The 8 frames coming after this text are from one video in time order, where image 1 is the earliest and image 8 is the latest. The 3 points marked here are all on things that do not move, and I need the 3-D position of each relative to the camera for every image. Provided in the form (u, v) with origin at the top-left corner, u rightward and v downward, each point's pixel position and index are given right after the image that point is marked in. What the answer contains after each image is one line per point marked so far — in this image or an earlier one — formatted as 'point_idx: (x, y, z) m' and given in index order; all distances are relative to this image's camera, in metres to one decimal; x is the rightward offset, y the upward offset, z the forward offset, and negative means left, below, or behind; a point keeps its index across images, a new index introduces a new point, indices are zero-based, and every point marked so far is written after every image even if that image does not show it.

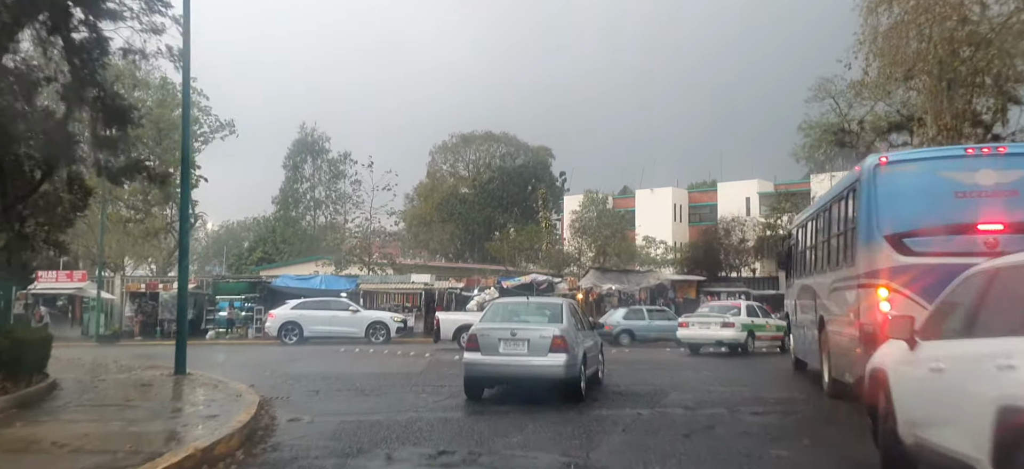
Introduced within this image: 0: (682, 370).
0: (+4.4, -3.5, +20.3) m
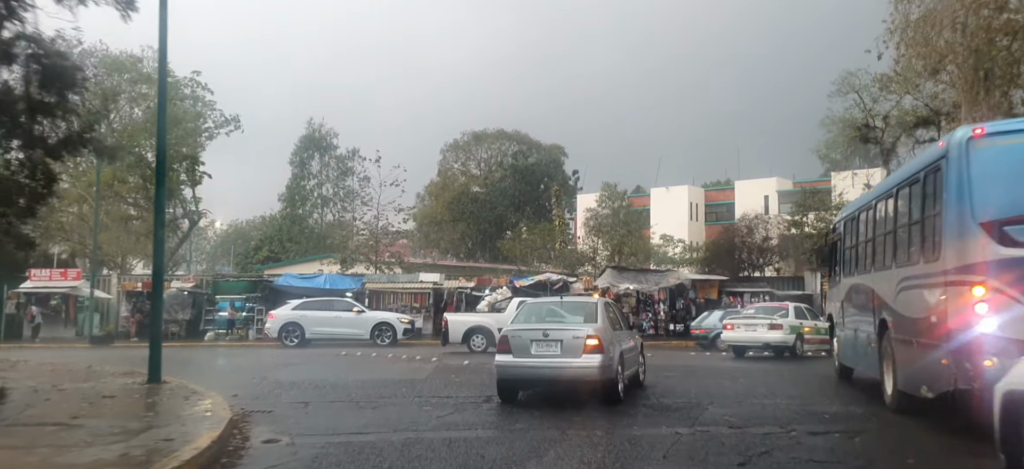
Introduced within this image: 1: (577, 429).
0: (+4.7, -3.3, +18.4) m
1: (+0.9, -2.7, +11.0) m
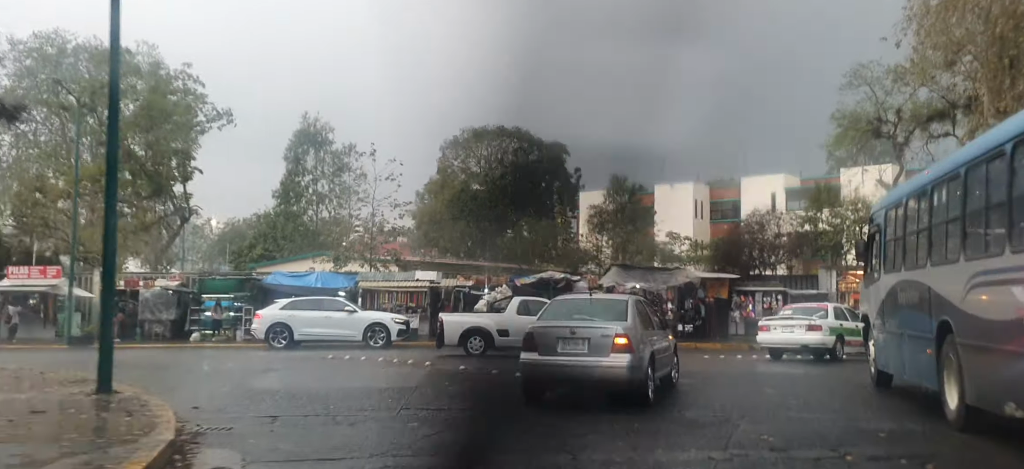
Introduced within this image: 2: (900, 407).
0: (+4.7, -3.1, +16.6) m
1: (+0.9, -2.6, +9.2) m
2: (+6.7, -3.0, +13.7) m
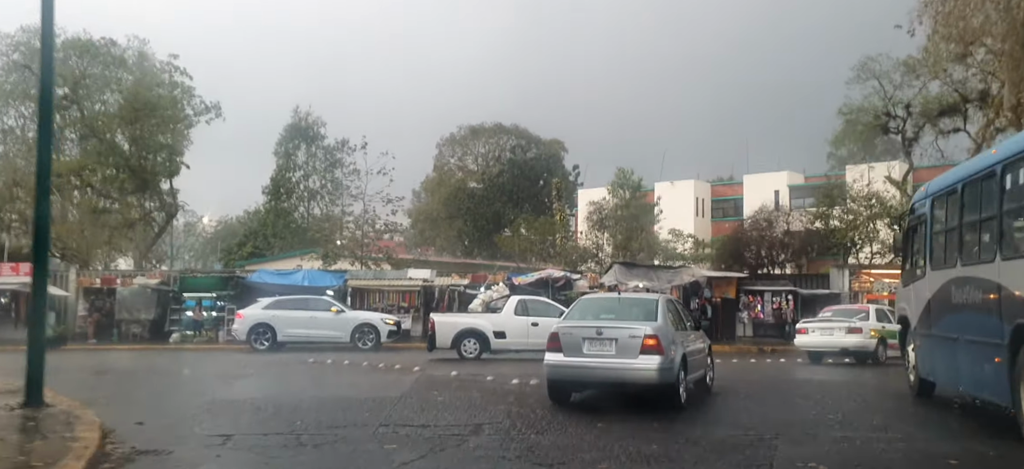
0: (+4.6, -3.0, +14.8) m
1: (+0.9, -2.4, +7.5) m
2: (+6.7, -2.8, +11.9) m
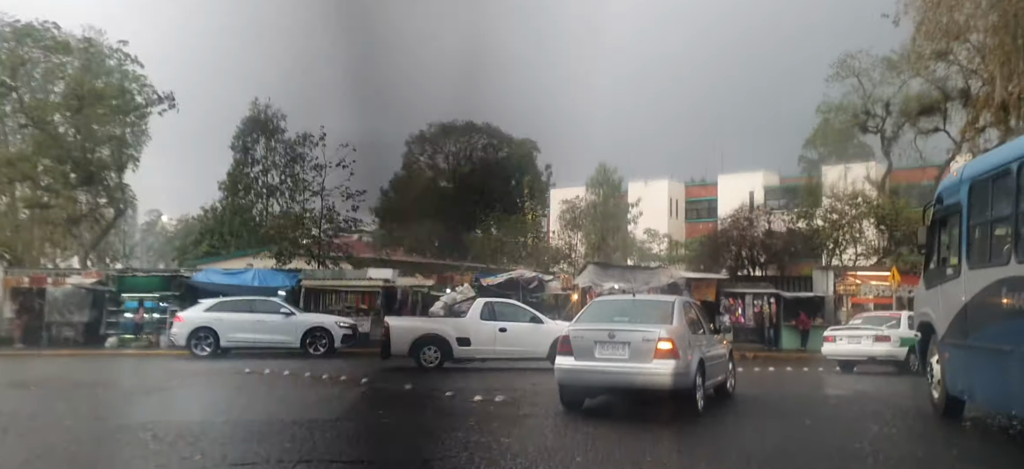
0: (+4.0, -2.9, +12.7) m
1: (+0.5, -2.2, +5.2) m
2: (+6.1, -2.7, +9.9) m
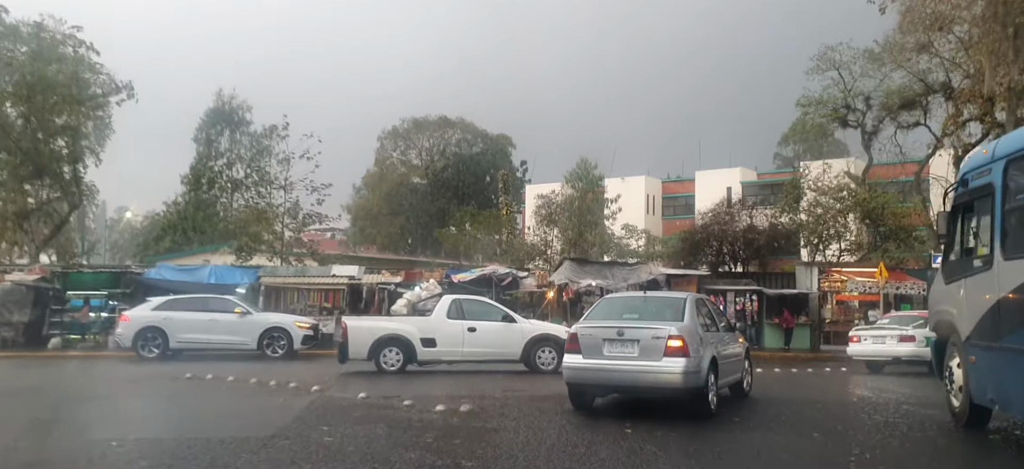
0: (+3.5, -2.7, +11.2) m
1: (+0.3, -2.1, +3.6) m
2: (+5.8, -2.6, +8.5) m
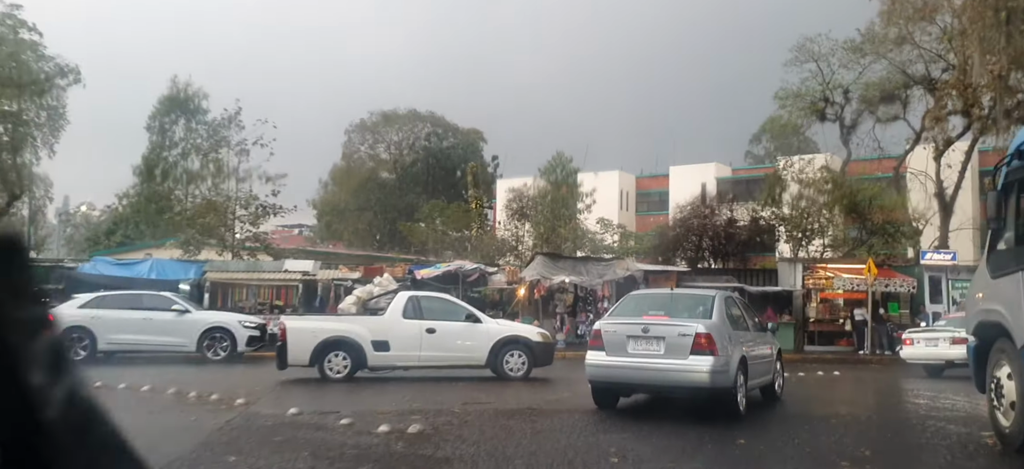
0: (+3.1, -2.5, +9.3) m
1: (+0.1, -1.9, +1.6) m
2: (+5.4, -2.4, +6.6) m
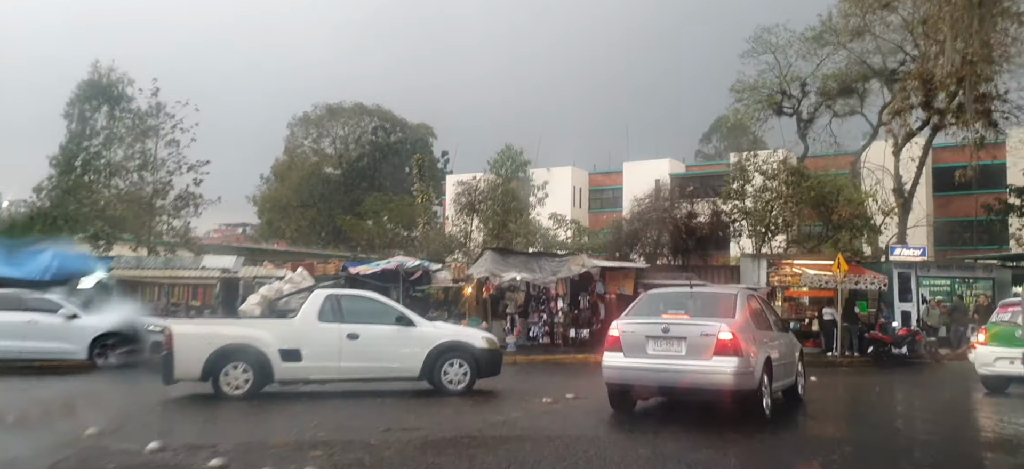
0: (+2.4, -2.3, +7.0) m
1: (-0.1, -1.6, -0.9) m
2: (+4.9, -2.1, +4.5) m
